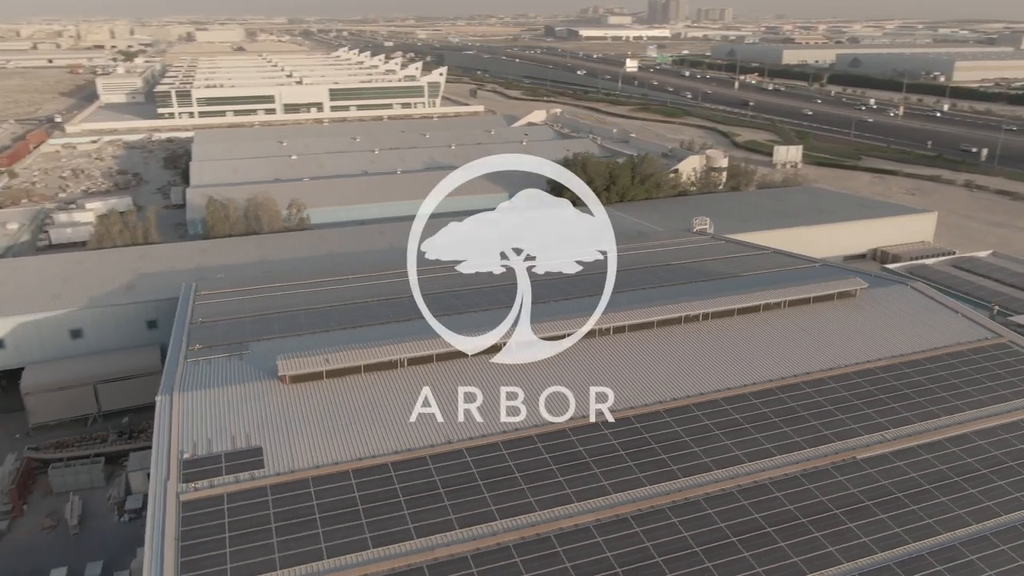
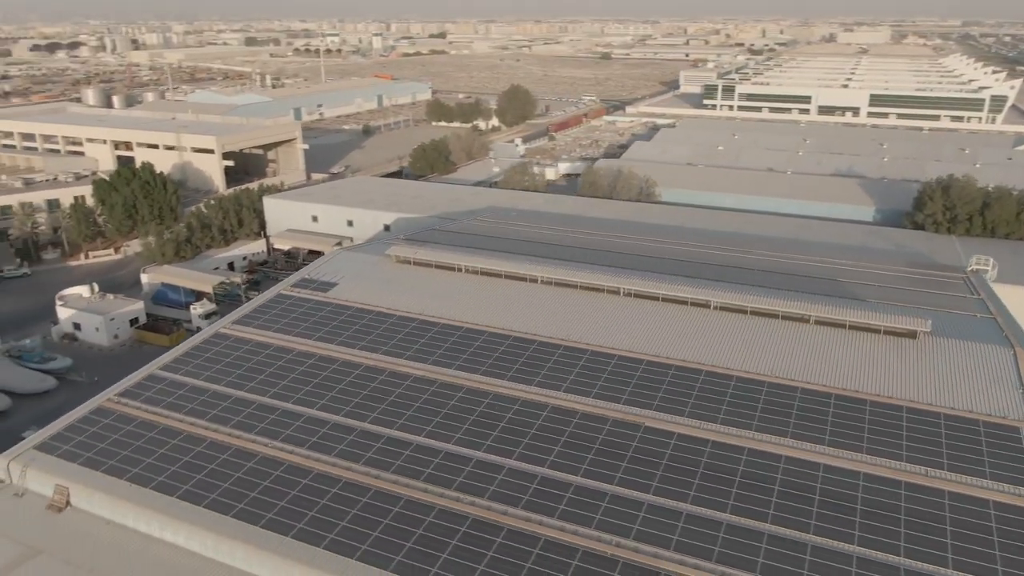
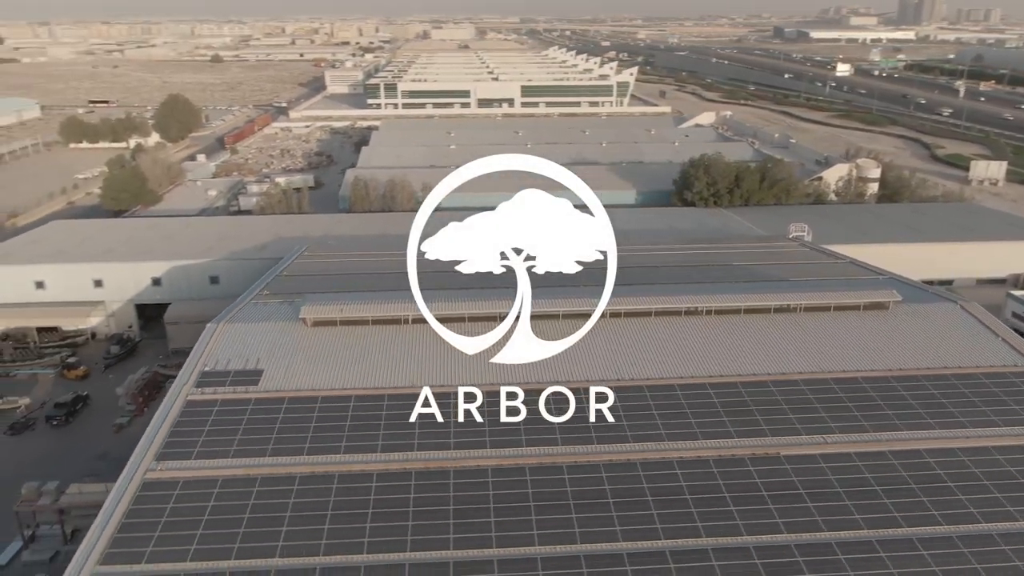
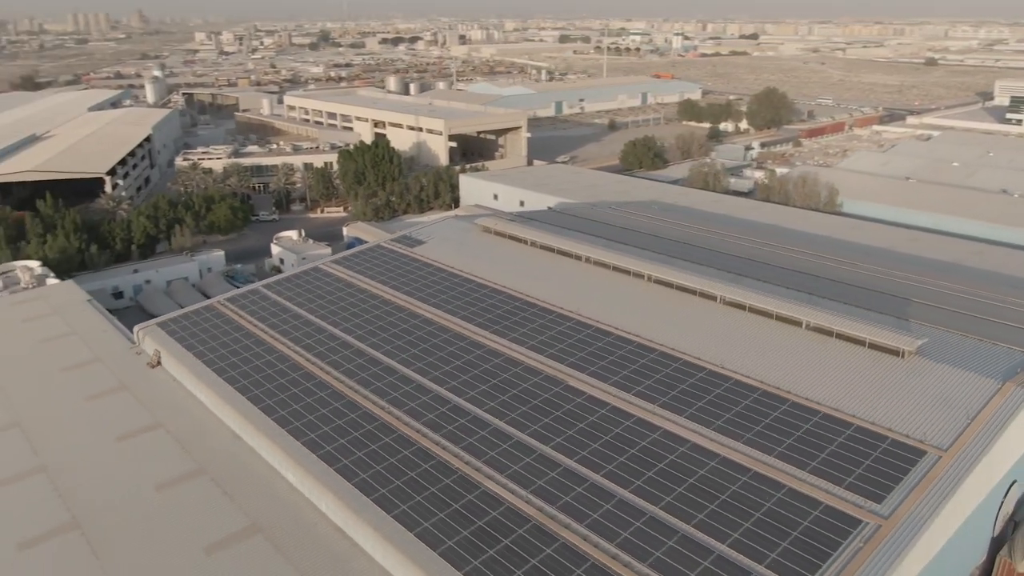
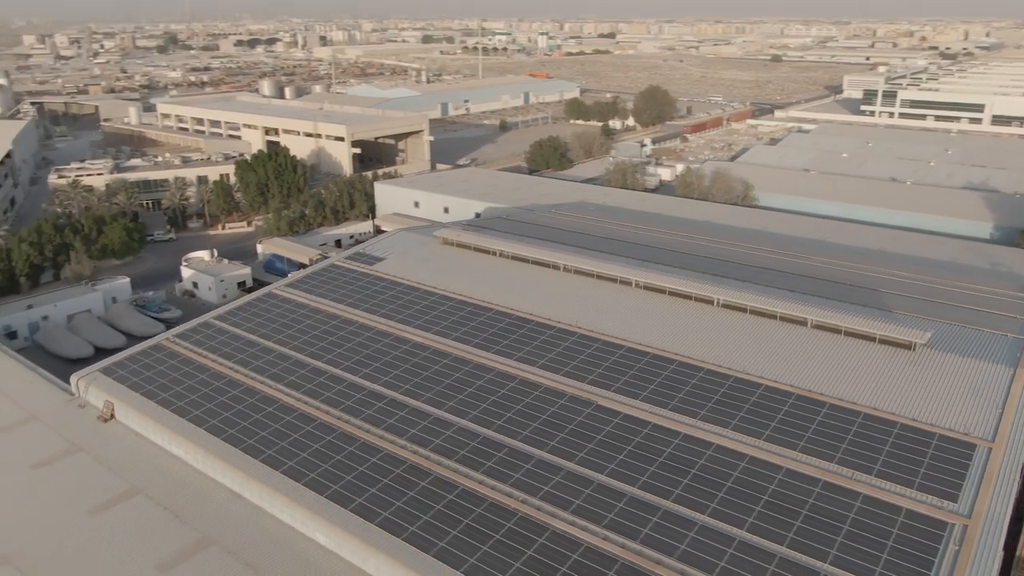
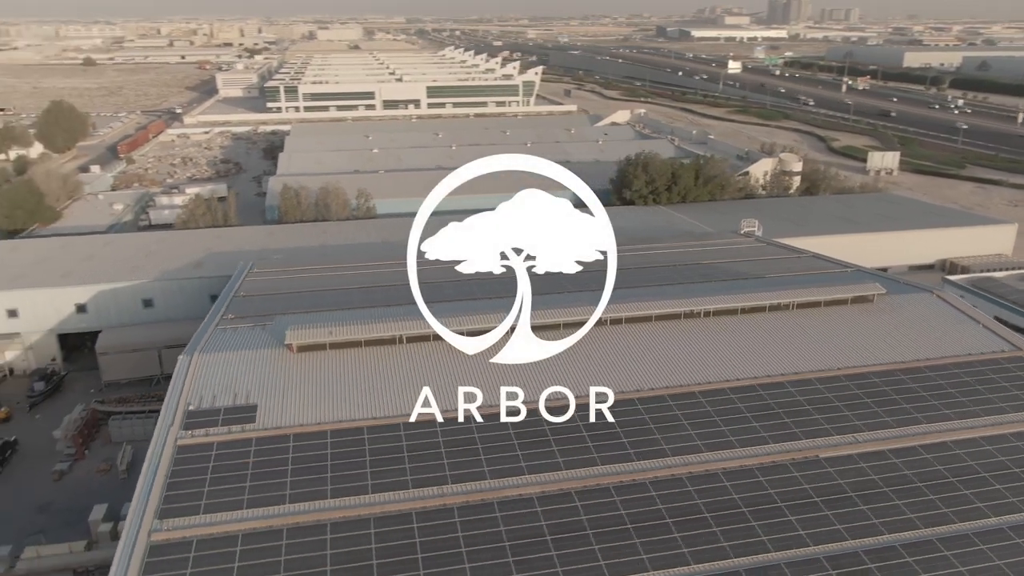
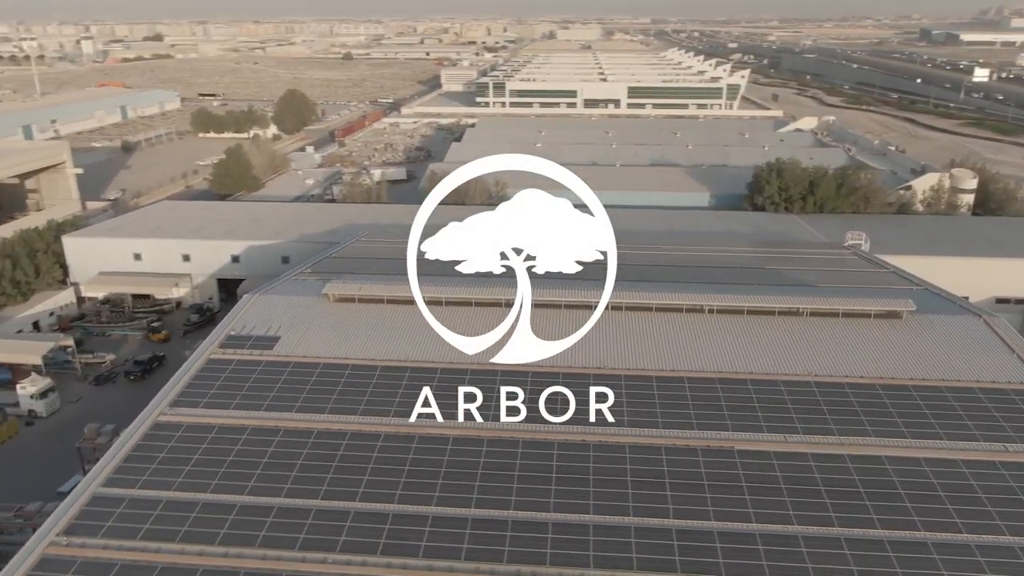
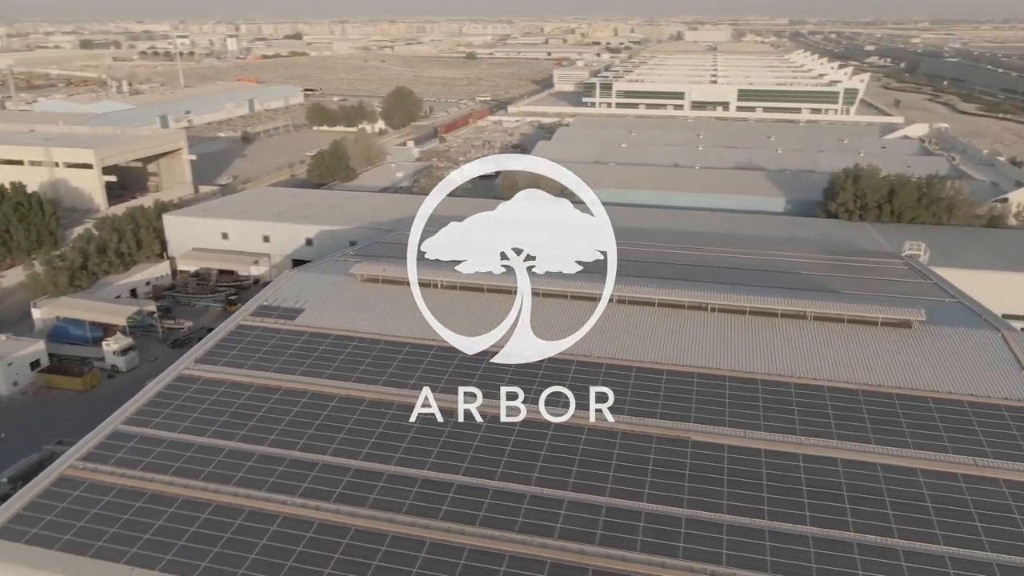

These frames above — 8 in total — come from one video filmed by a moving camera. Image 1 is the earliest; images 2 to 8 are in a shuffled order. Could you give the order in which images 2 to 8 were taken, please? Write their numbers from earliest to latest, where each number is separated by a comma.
6, 3, 7, 8, 2, 5, 4
